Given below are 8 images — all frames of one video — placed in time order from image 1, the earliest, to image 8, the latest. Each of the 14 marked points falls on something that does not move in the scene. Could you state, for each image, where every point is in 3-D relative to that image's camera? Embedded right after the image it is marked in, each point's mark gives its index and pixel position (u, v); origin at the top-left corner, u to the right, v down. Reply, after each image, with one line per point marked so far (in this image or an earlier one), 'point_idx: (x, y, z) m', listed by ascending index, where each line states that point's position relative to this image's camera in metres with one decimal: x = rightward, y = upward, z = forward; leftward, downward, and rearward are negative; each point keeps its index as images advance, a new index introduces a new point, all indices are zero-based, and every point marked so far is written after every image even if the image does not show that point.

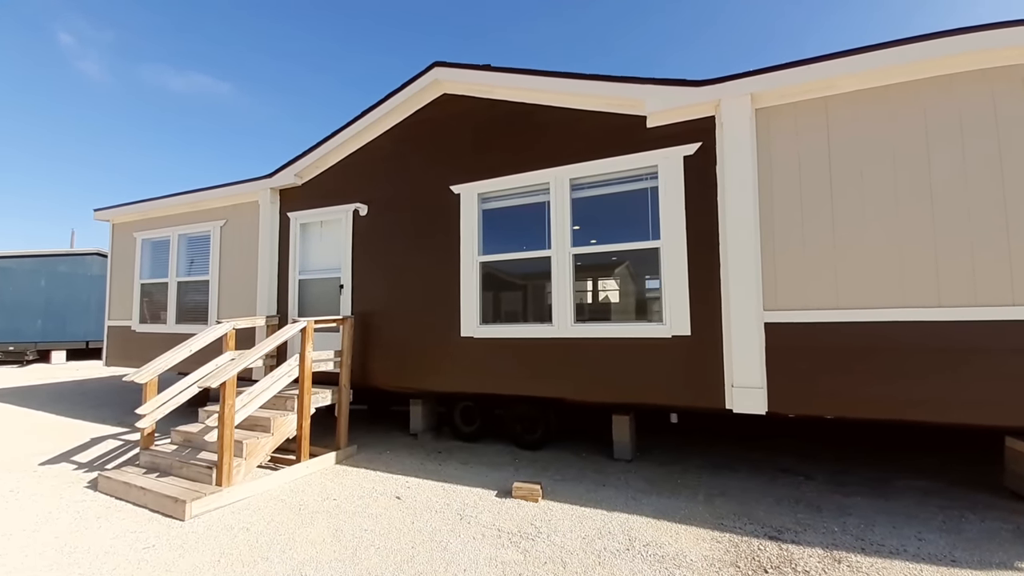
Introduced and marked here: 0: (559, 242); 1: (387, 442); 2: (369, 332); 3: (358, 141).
0: (+0.5, +0.5, +4.2) m
1: (-1.7, -2.1, +5.6) m
2: (-1.9, -0.6, +5.3) m
3: (-2.1, +2.0, +5.6) m
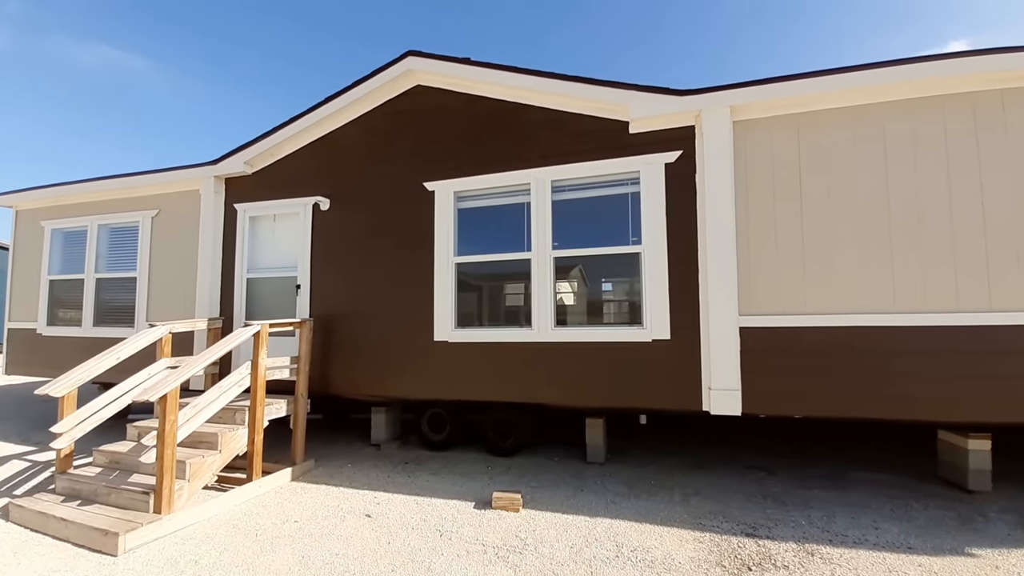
0: (+0.3, +0.4, +4.2) m
1: (-2.1, -2.1, +5.2) m
2: (-2.2, -0.6, +4.9) m
3: (-2.4, +2.0, +5.2) m
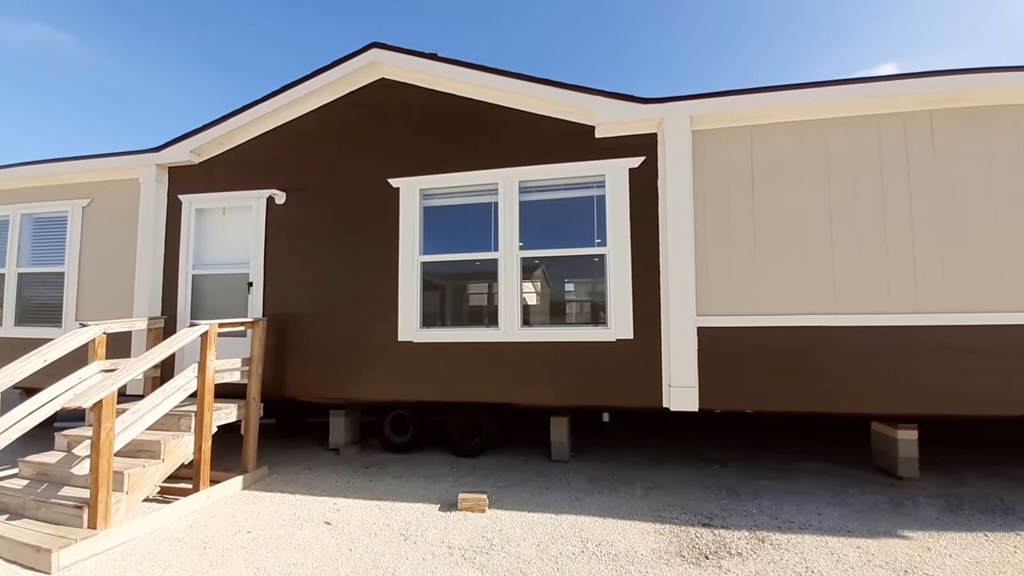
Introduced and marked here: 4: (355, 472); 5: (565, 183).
0: (-0.1, +0.4, +4.2) m
1: (-2.5, -2.1, +5.0) m
2: (-2.6, -0.6, +4.7) m
3: (-2.8, +2.0, +4.9) m
4: (-1.8, -2.1, +4.6) m
5: (+0.5, +1.1, +4.2) m
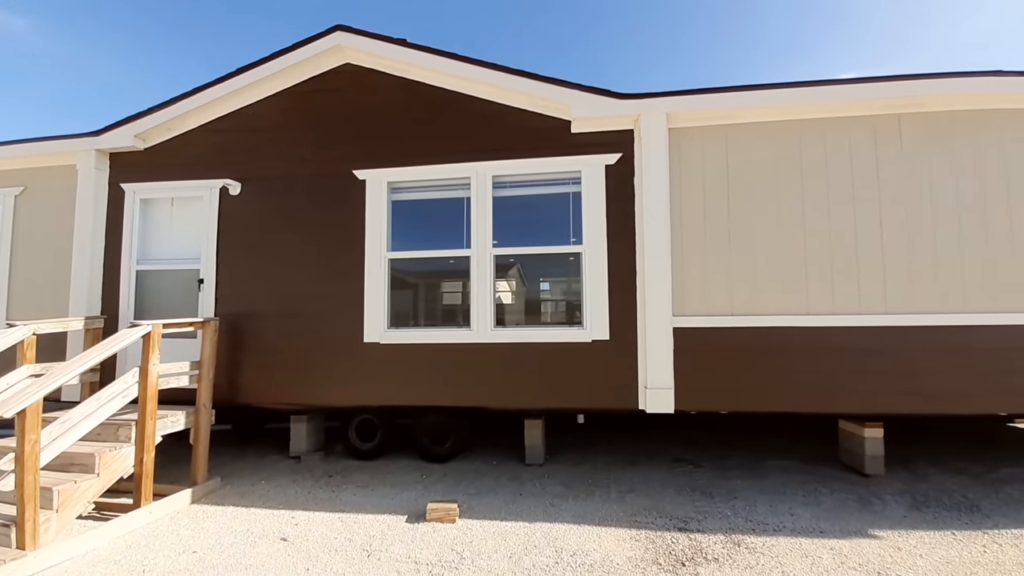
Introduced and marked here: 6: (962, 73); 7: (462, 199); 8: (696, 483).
0: (-0.3, +0.4, +4.0) m
1: (-2.9, -2.1, +4.7) m
2: (-2.9, -0.5, +4.4) m
3: (-3.1, +2.0, +4.6) m
4: (-2.1, -2.0, +4.3) m
5: (+0.3, +1.1, +4.0) m
6: (+4.0, +1.9, +3.6) m
7: (-0.5, +0.9, +4.1) m
8: (+1.9, -2.0, +4.2) m
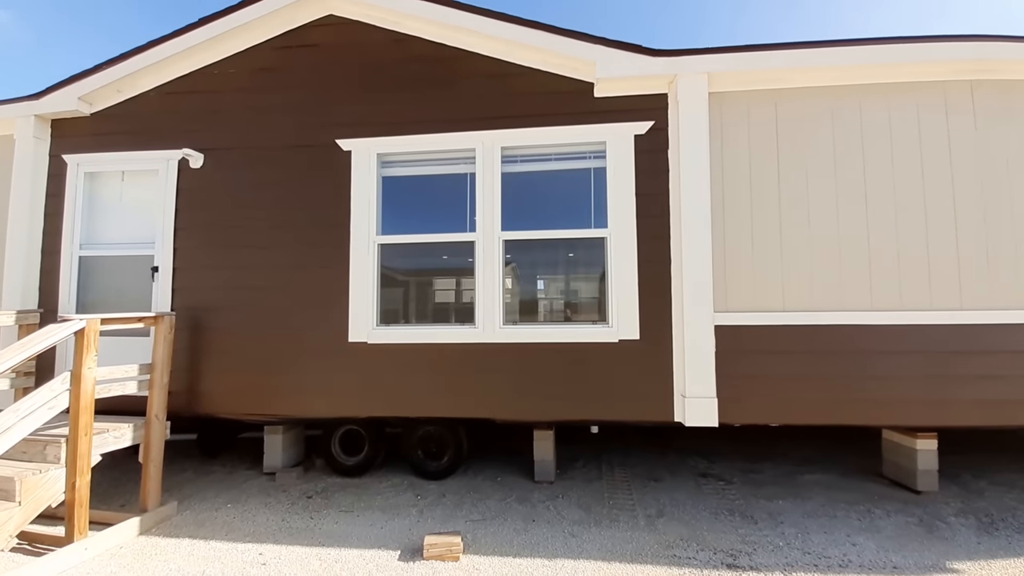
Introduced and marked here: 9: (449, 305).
0: (-0.2, +0.5, +3.4) m
1: (-2.8, -2.0, +4.0) m
2: (-2.8, -0.5, +3.7) m
3: (-3.0, +2.1, +3.9) m
4: (-2.0, -2.0, +3.7) m
5: (+0.4, +1.2, +3.4) m
6: (+4.1, +1.9, +3.1) m
7: (-0.4, +1.0, +3.5) m
8: (+2.0, -2.0, +3.7) m
9: (-0.5, -0.1, +3.5) m
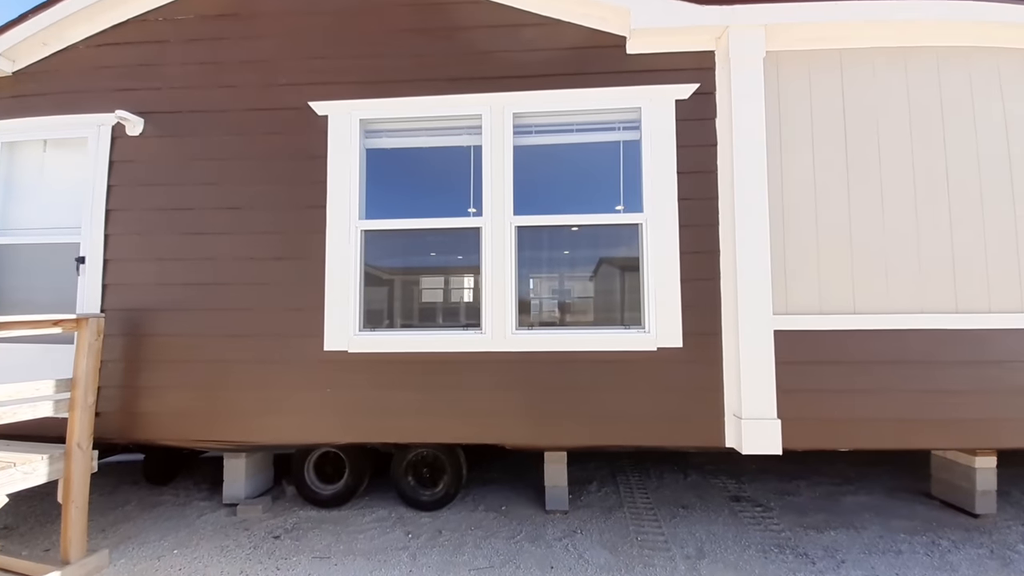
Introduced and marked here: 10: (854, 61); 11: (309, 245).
0: (-0.1, +0.5, +2.8) m
1: (-2.7, -1.9, +3.3) m
2: (-2.7, -0.4, +3.0) m
3: (-2.9, +2.2, +3.2) m
4: (-1.9, -1.9, +3.0) m
5: (+0.5, +1.2, +2.8) m
6: (+4.2, +2.0, +2.6) m
7: (-0.3, +1.0, +2.9) m
8: (+2.1, -1.9, +3.2) m
9: (-0.4, -0.1, +2.9) m
10: (+2.3, +1.5, +2.8) m
11: (-1.4, +0.3, +2.9) m
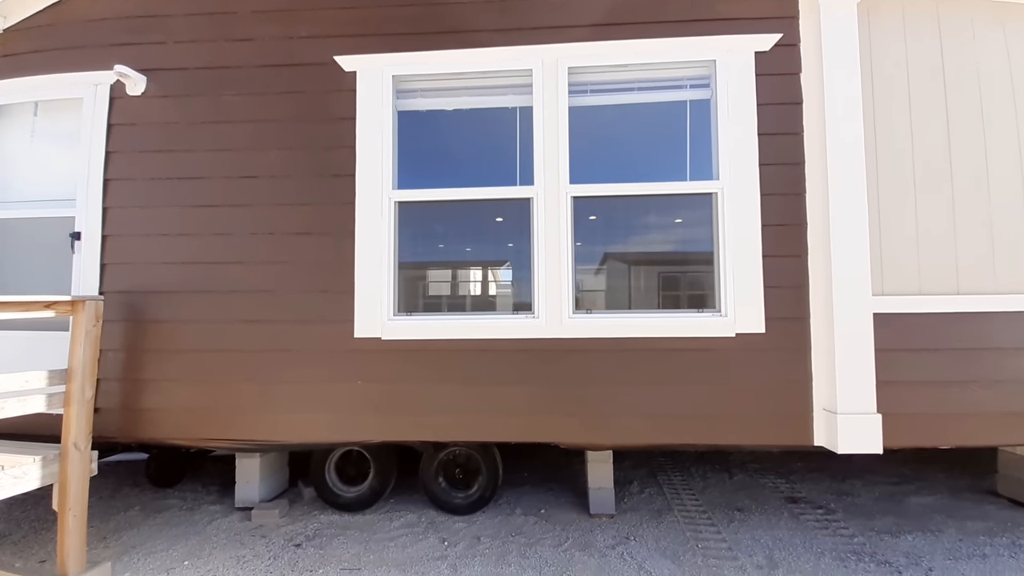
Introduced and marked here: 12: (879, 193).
0: (+0.2, +0.7, +2.5) m
1: (-2.4, -1.8, +3.0) m
2: (-2.4, -0.3, +2.7) m
3: (-2.6, +2.3, +2.8) m
4: (-1.6, -1.8, +2.7) m
5: (+0.8, +1.3, +2.5) m
6: (+4.6, +2.1, +2.3) m
7: (0.0, +1.1, +2.6) m
8: (+2.4, -1.8, +2.9) m
9: (-0.1, 0.0, +2.5) m
10: (+2.7, +1.7, +2.5) m
11: (-1.1, +0.4, +2.6) m
12: (+2.1, +0.6, +2.4) m
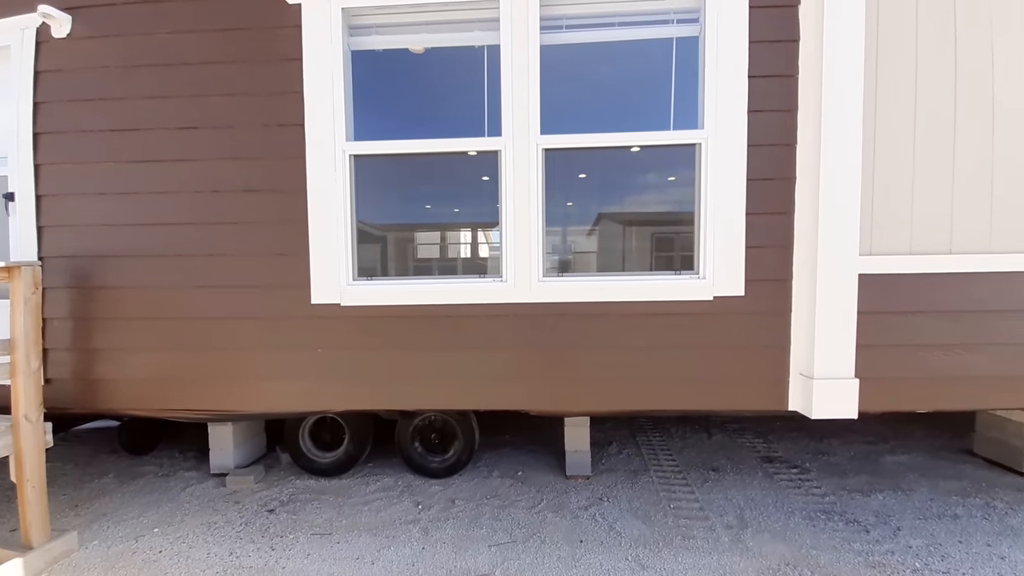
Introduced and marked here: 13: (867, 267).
0: (0.0, +0.9, +2.2) m
1: (-2.6, -1.6, +3.0) m
2: (-2.6, -0.1, +2.5) m
3: (-2.8, +2.5, +2.4) m
4: (-1.7, -1.6, +2.7) m
5: (+0.6, +1.5, +2.2) m
6: (+4.4, +2.3, +2.0) m
7: (-0.2, +1.4, +2.3) m
8: (+2.2, -1.5, +2.9) m
9: (-0.3, +0.2, +2.4) m
10: (+2.5, +1.9, +2.2) m
11: (-1.3, +0.7, +2.4) m
12: (+1.9, +0.8, +2.2) m
13: (+1.9, +0.1, +2.2) m
